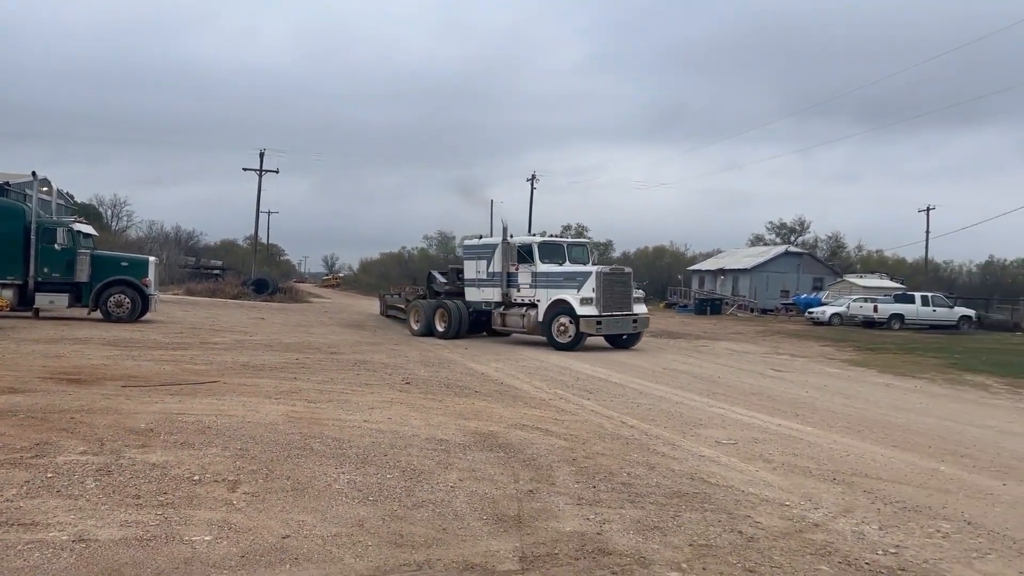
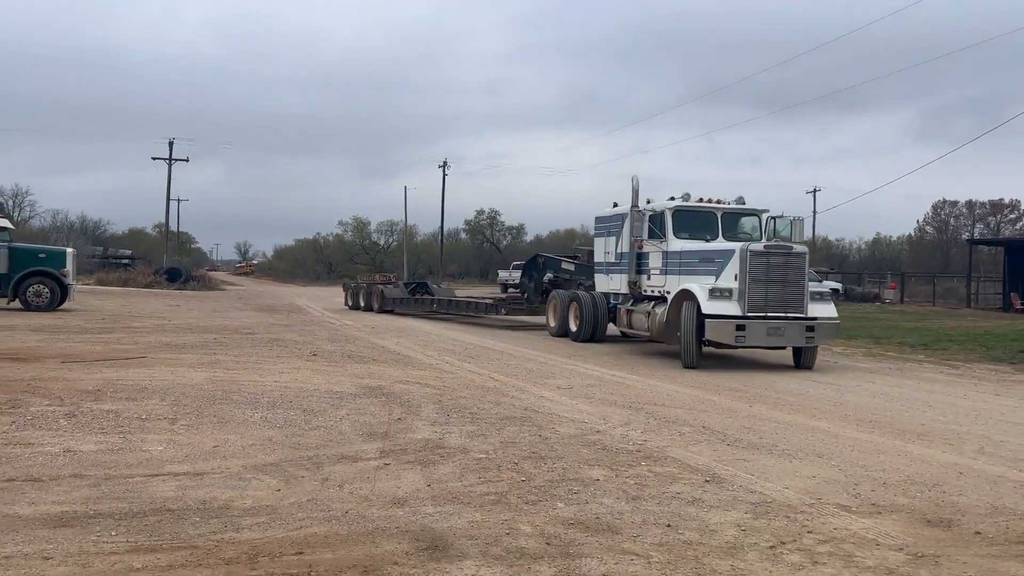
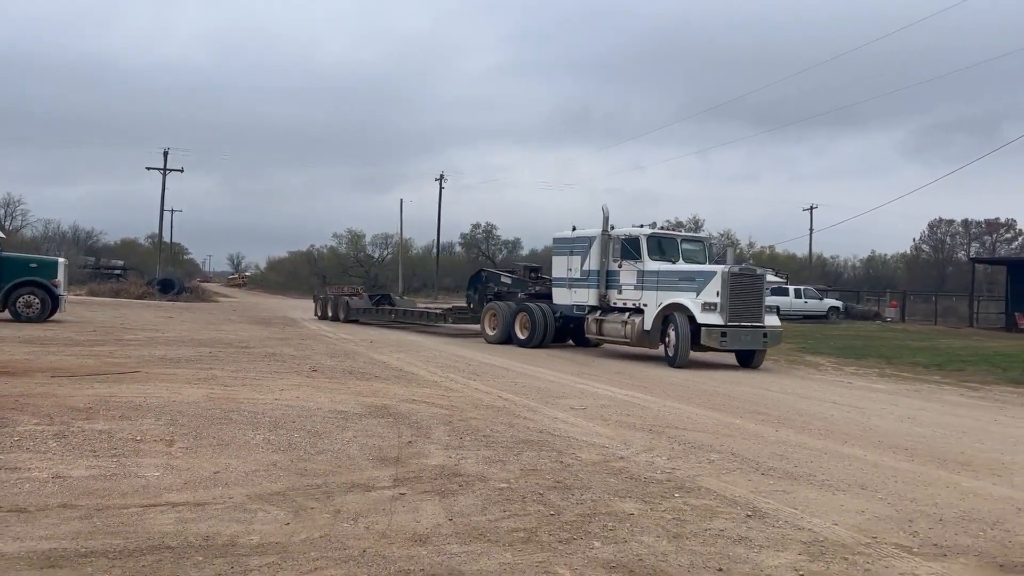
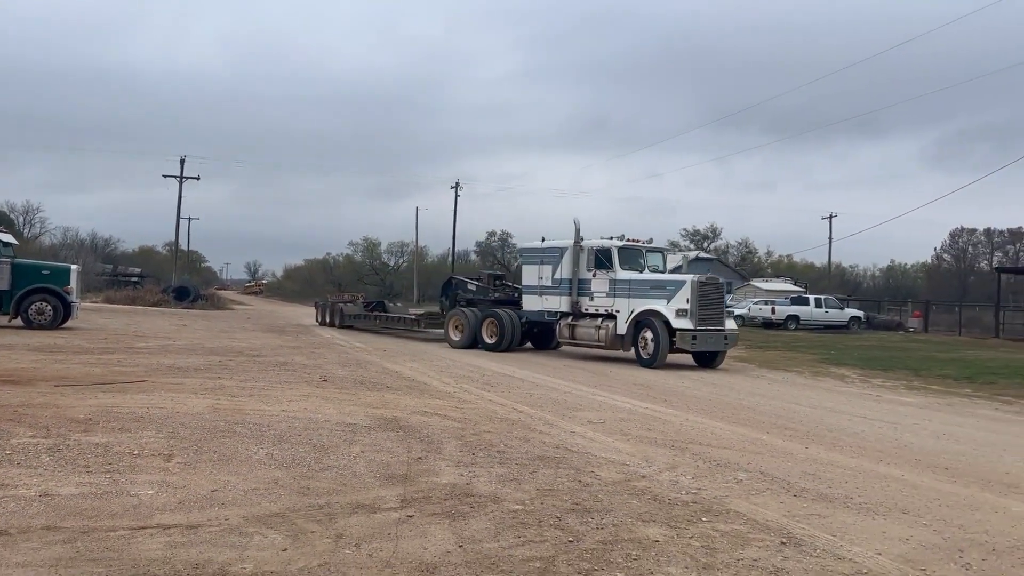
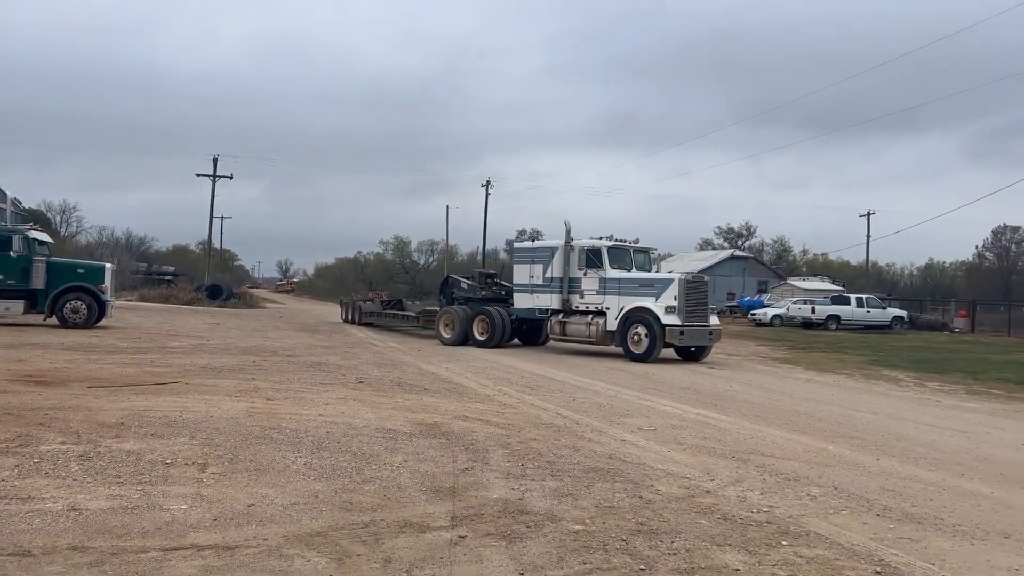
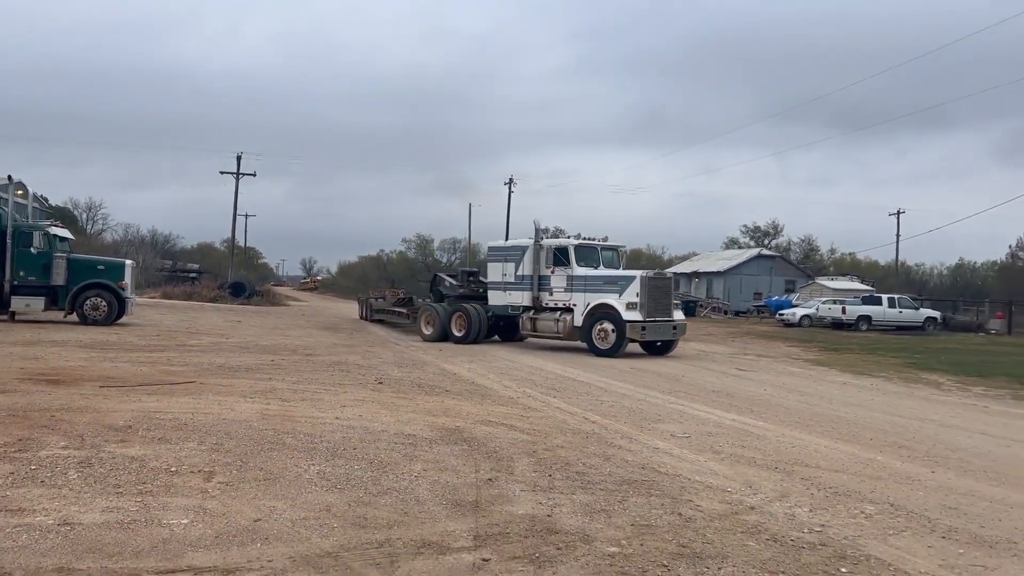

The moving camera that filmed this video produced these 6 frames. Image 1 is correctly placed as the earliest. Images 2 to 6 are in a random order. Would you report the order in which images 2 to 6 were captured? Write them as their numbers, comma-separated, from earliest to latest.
6, 5, 4, 3, 2
